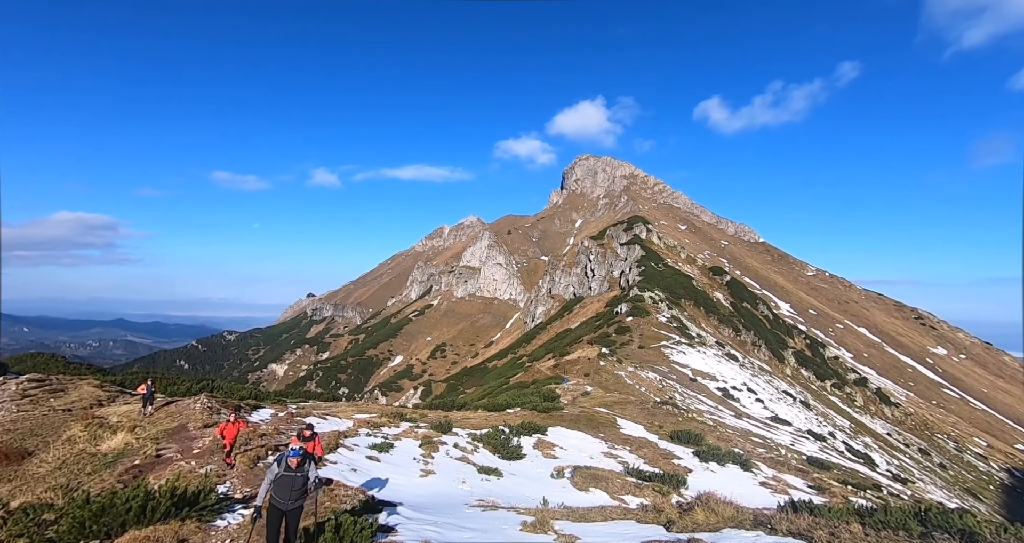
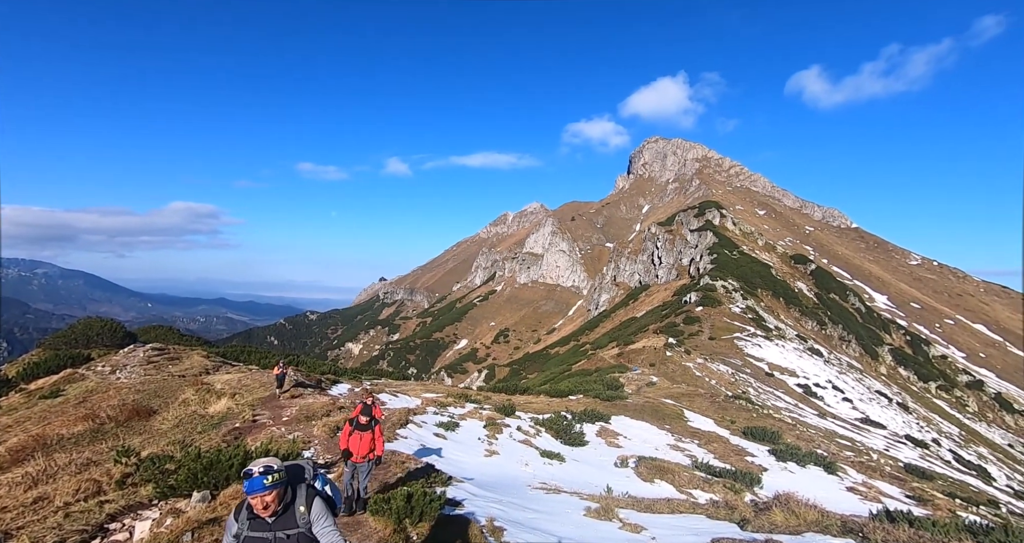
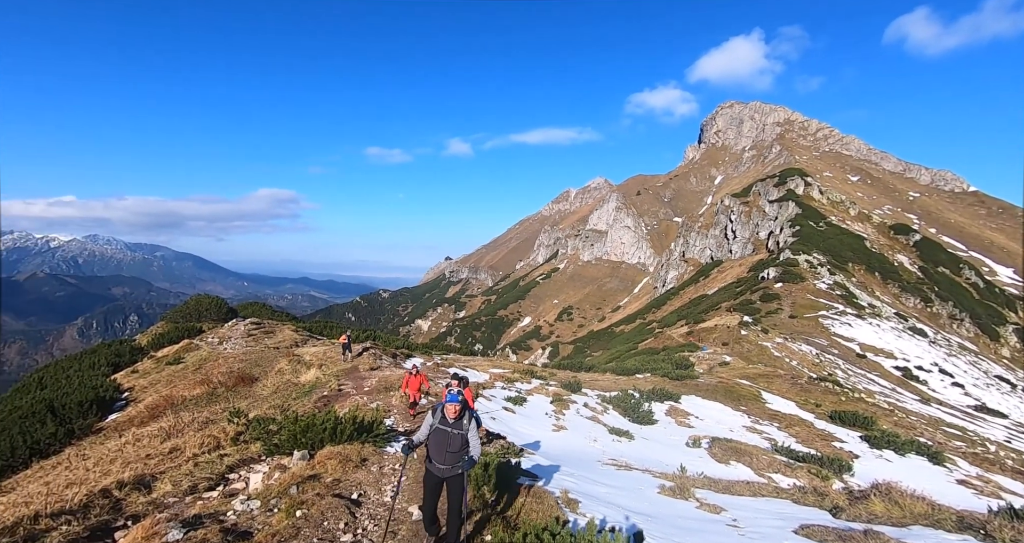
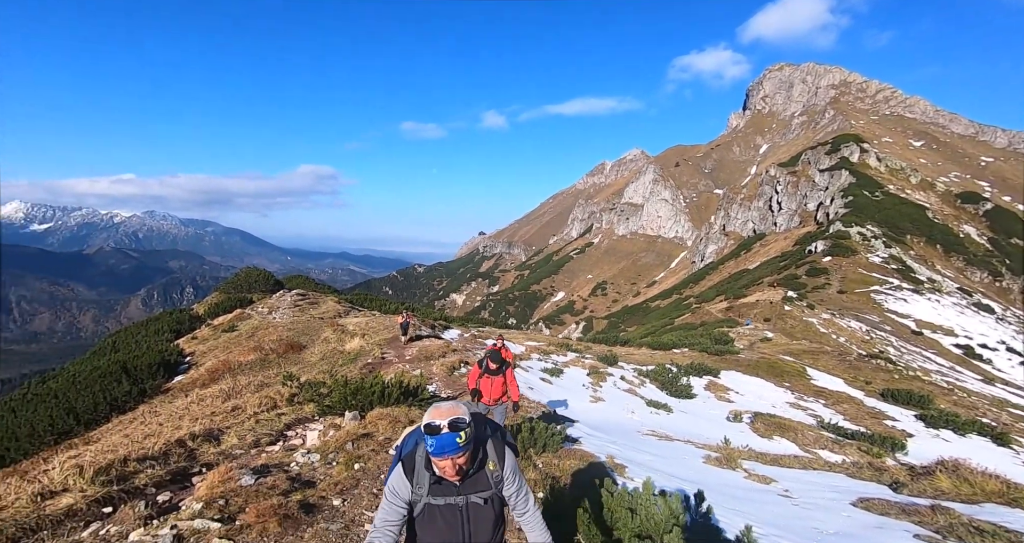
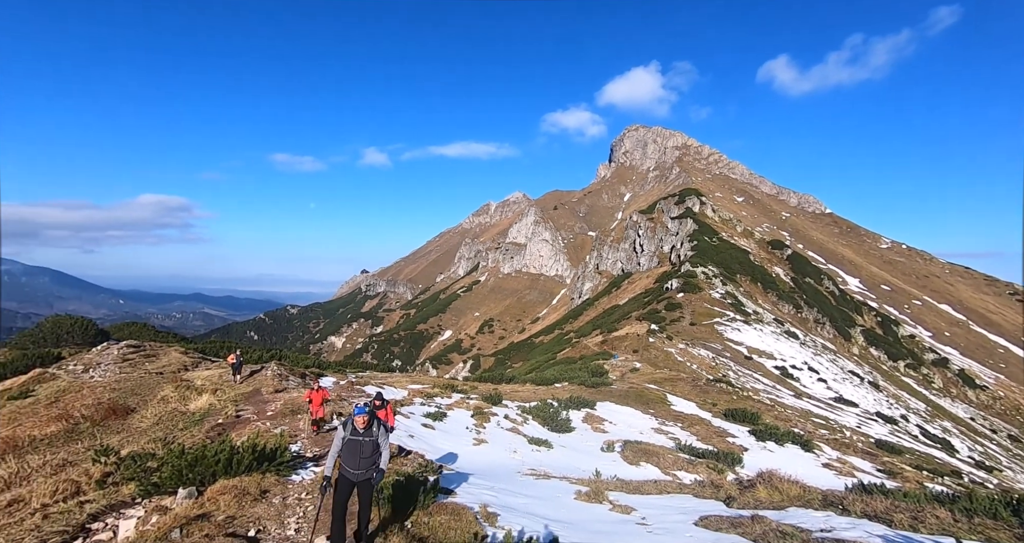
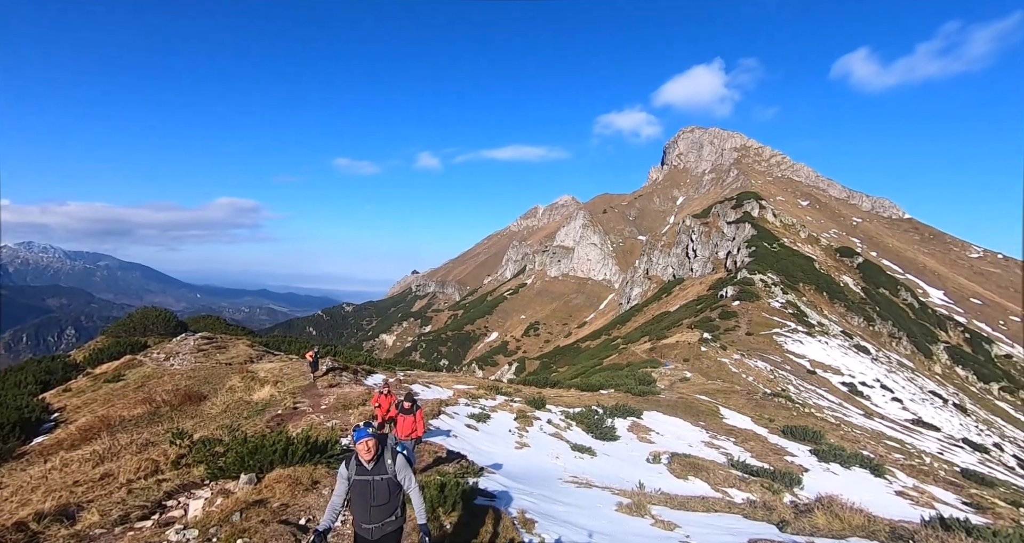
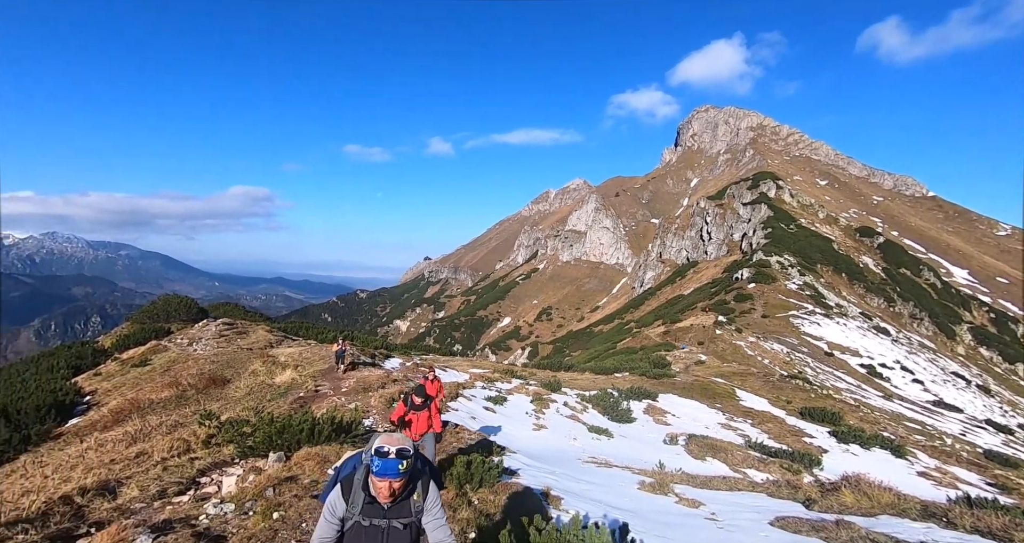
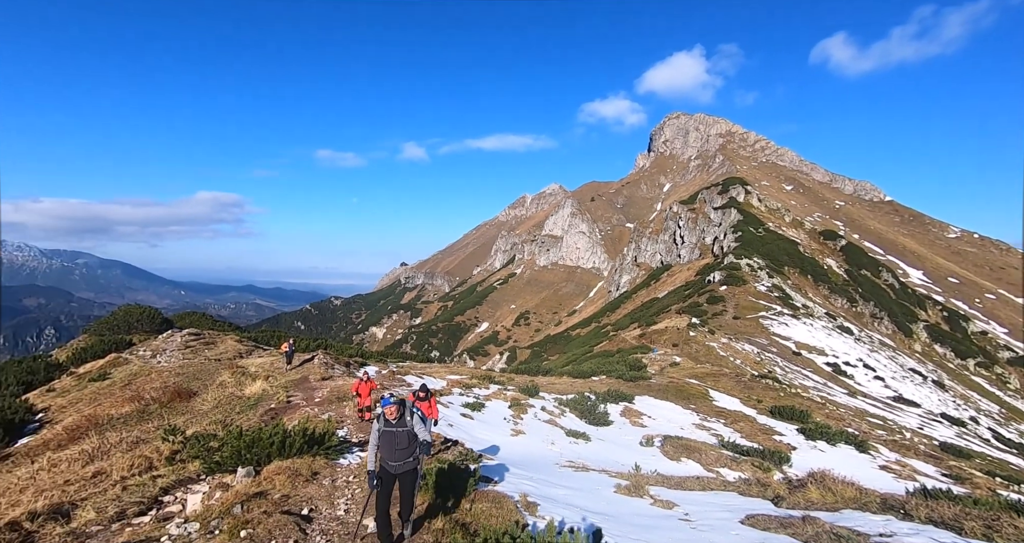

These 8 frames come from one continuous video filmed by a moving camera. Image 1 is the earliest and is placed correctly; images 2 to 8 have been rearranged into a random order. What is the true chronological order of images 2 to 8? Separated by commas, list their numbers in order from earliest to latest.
5, 8, 3, 6, 2, 7, 4
